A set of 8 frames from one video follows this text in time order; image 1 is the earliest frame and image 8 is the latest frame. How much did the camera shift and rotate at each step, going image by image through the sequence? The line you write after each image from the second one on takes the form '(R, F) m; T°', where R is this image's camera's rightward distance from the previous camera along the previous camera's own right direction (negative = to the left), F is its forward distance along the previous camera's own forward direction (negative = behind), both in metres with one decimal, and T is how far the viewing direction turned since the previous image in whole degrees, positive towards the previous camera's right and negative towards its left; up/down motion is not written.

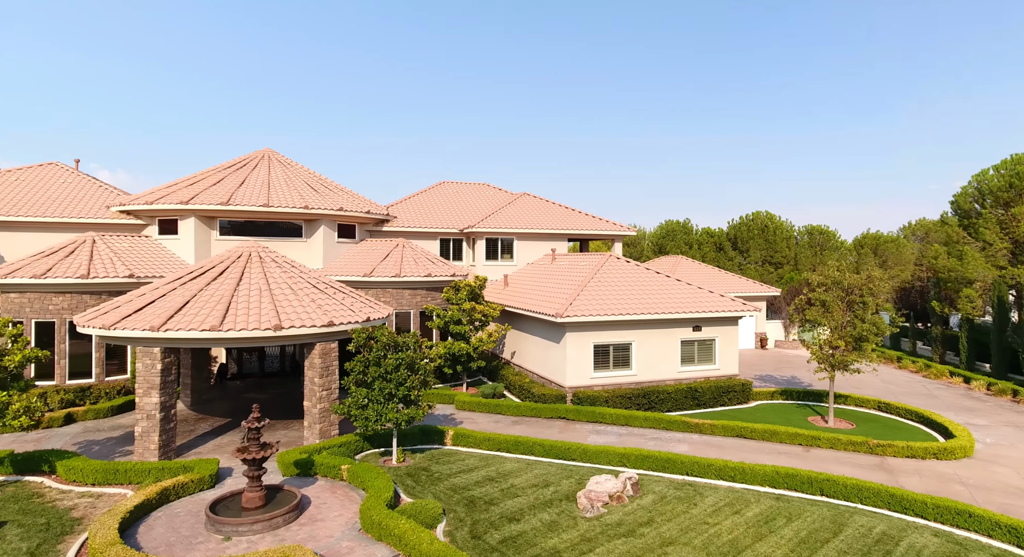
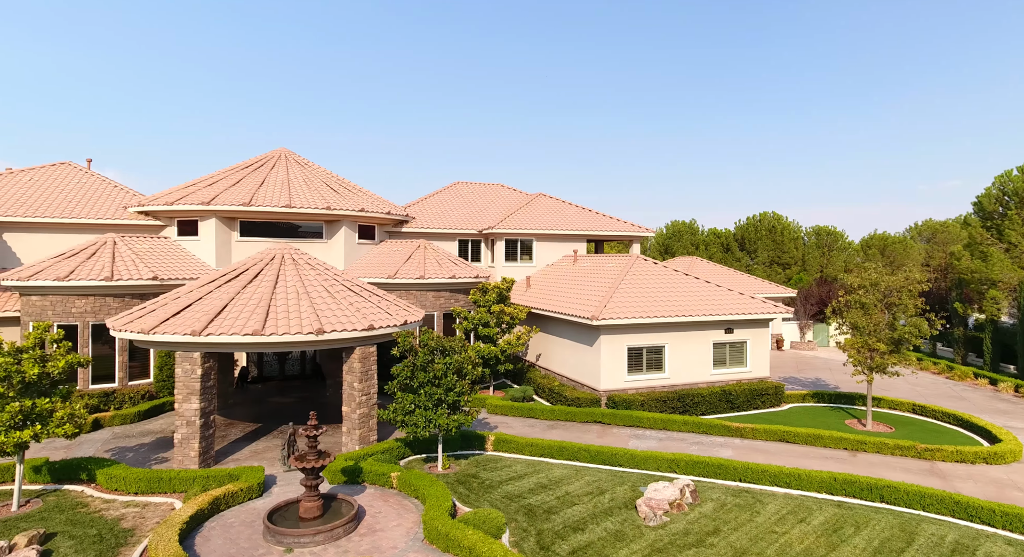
(-1.5, +0.3) m; +1°
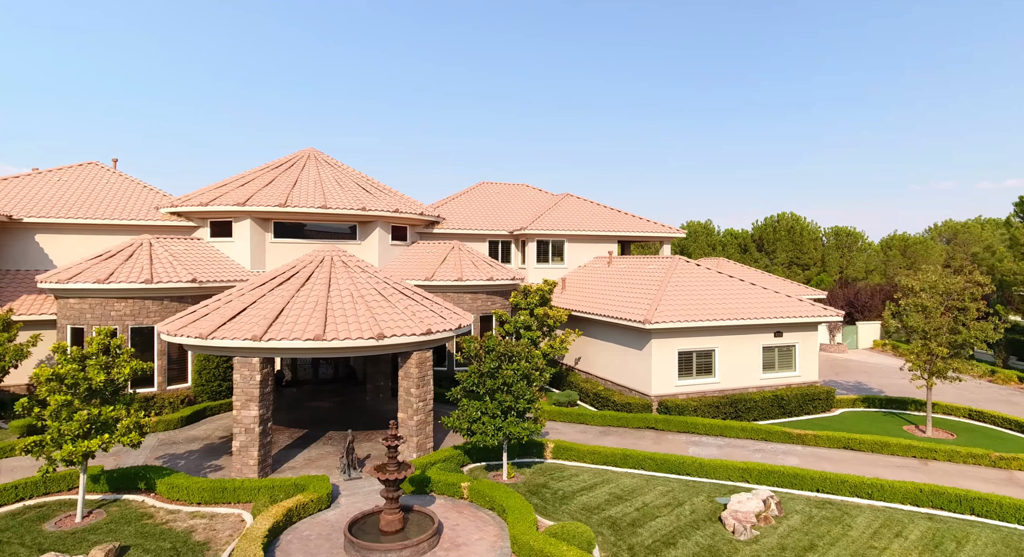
(-1.8, +0.5) m; 0°
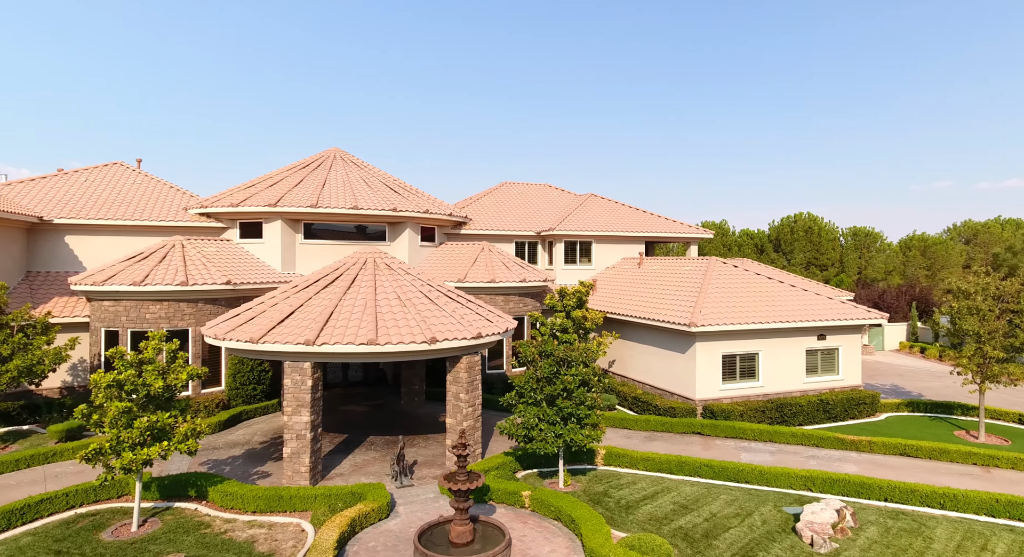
(-1.4, +0.4) m; 0°
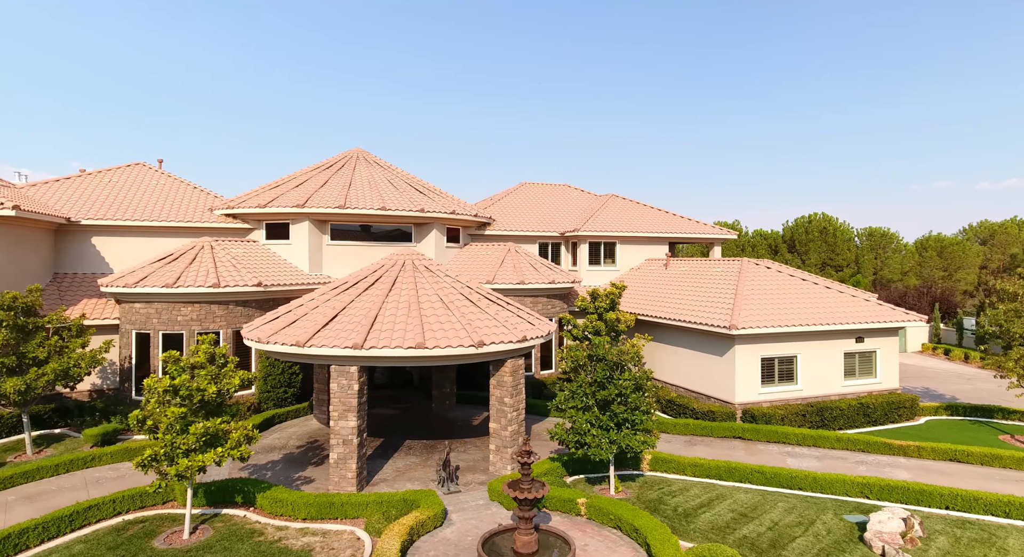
(-1.2, +0.3) m; 0°
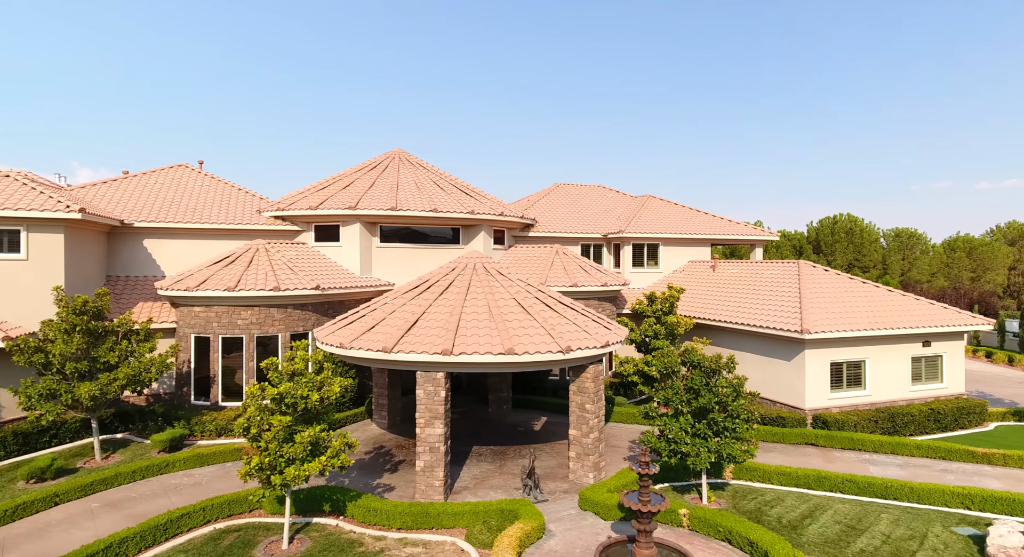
(-2.2, +0.3) m; 0°
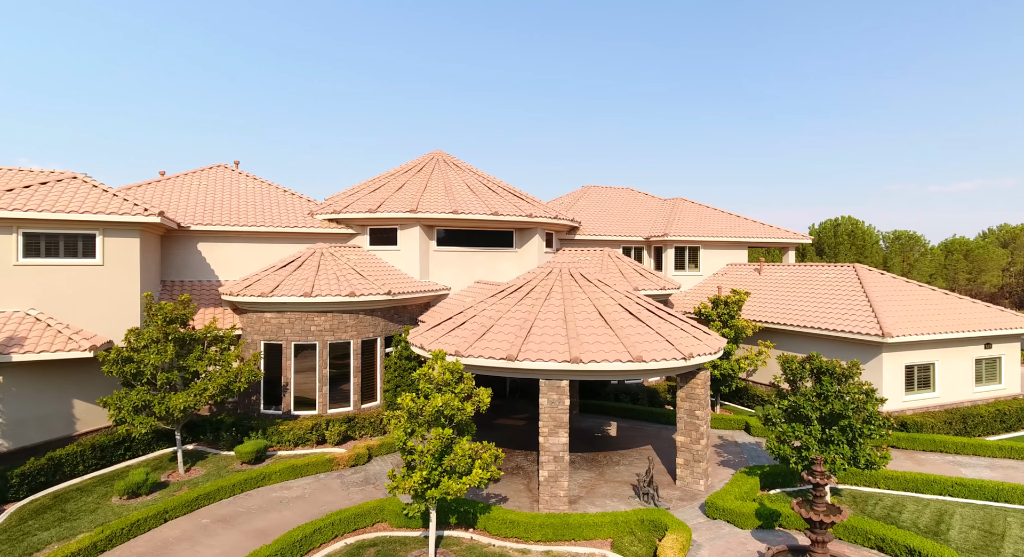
(-3.8, +0.3) m; +2°
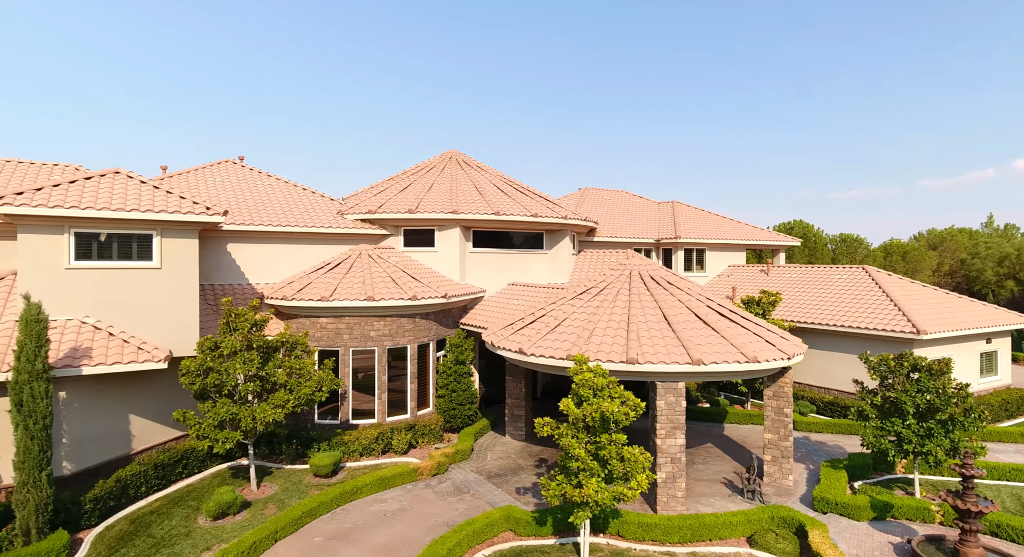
(-4.8, +0.4) m; +7°
